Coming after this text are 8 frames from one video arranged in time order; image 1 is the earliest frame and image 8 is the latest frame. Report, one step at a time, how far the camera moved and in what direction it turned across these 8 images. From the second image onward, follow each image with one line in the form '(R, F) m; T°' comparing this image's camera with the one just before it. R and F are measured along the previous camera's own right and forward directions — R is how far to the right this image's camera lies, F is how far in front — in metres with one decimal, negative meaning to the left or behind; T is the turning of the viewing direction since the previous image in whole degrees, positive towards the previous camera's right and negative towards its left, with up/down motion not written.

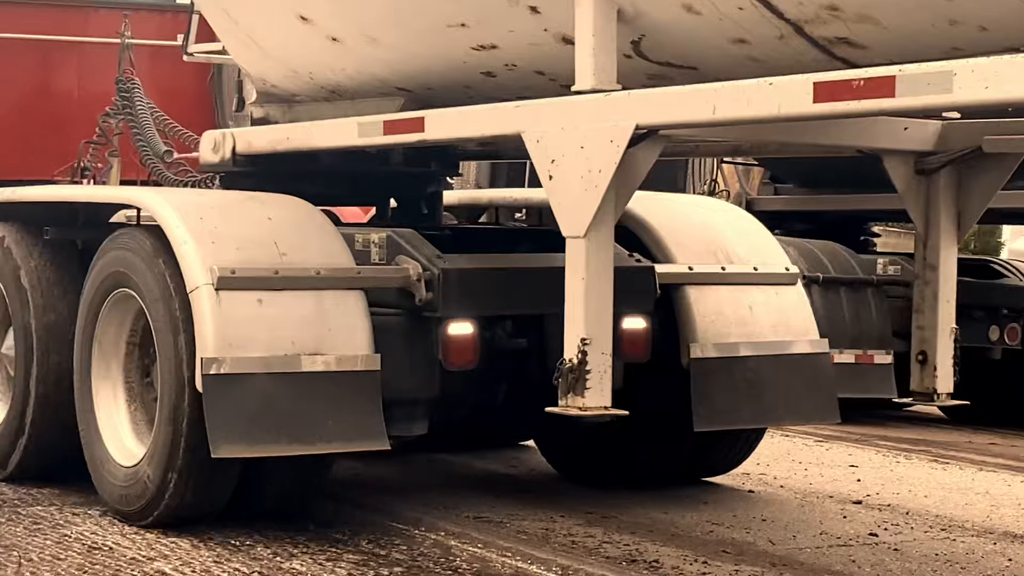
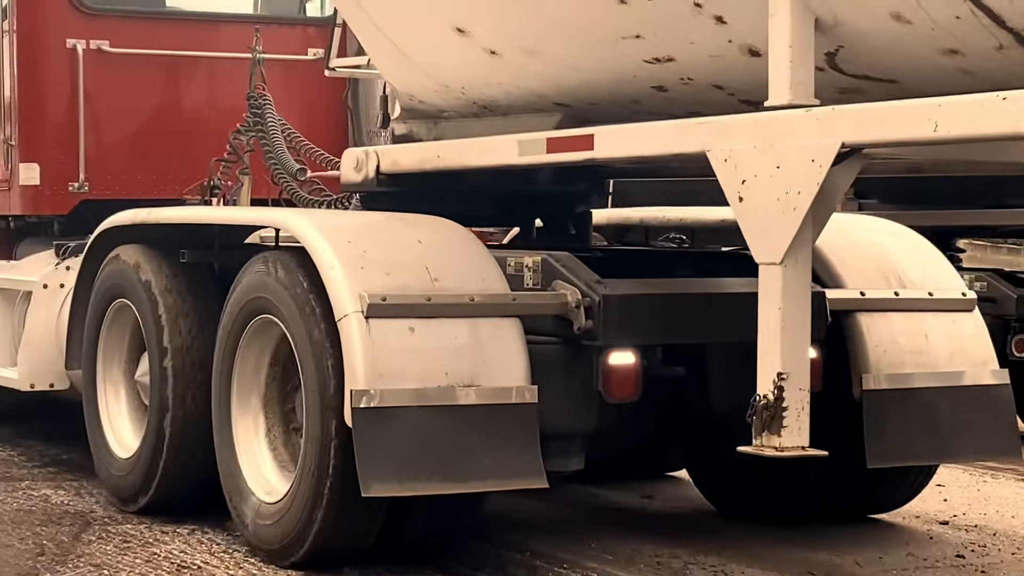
(-0.2, +0.3) m; -3°
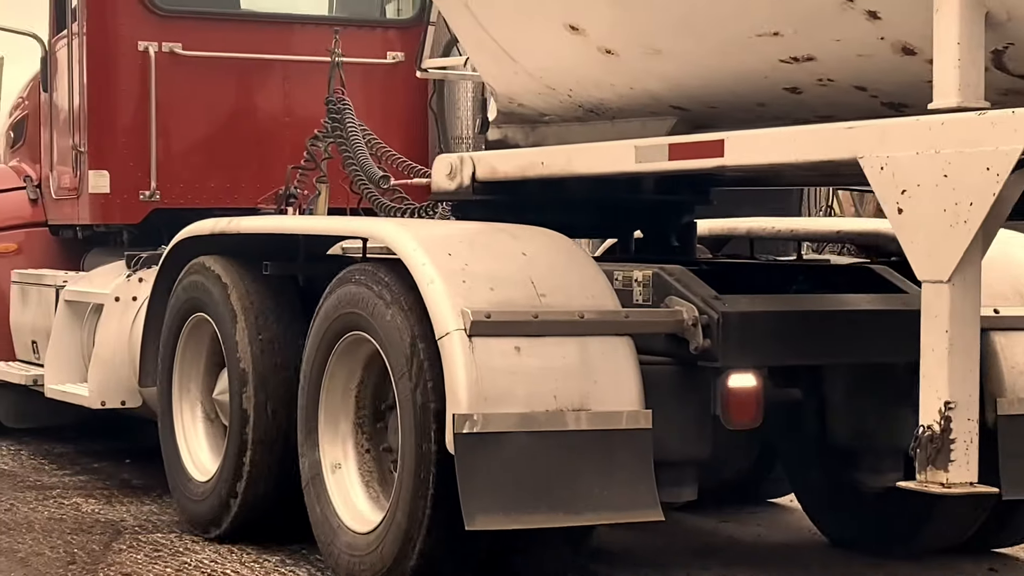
(-0.2, +0.3) m; -2°
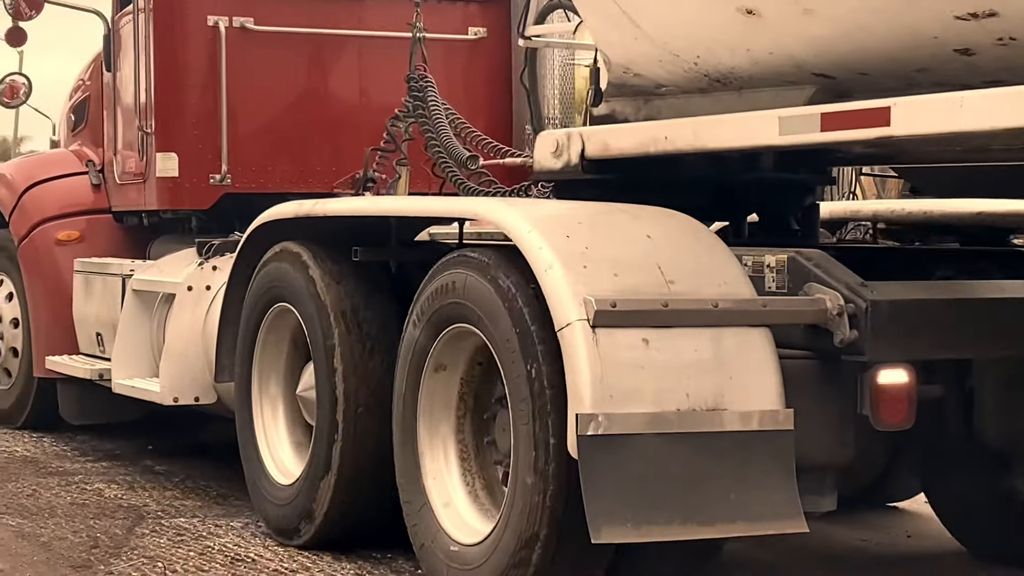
(-0.2, +0.4) m; -1°
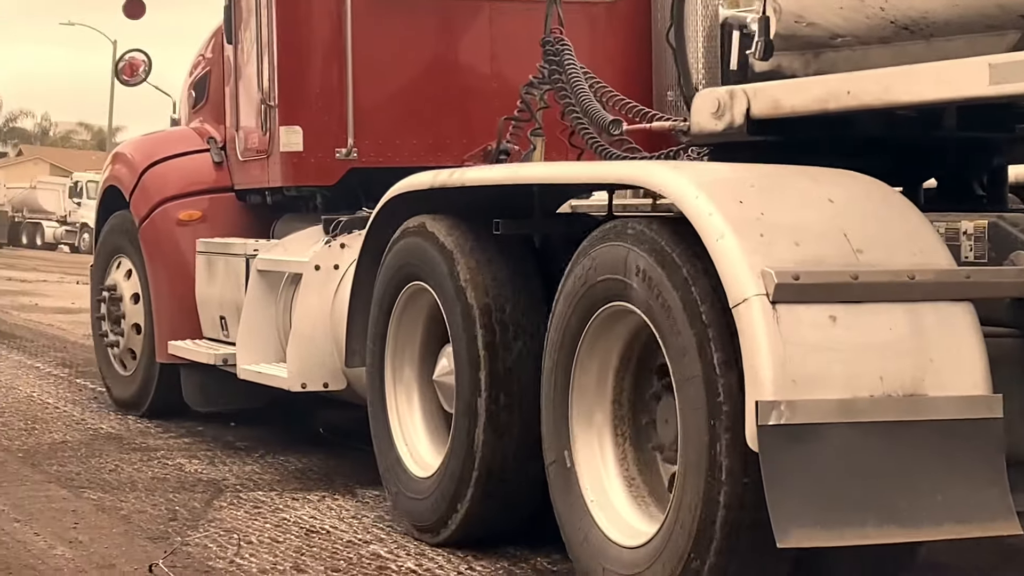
(-0.1, +0.4) m; -4°
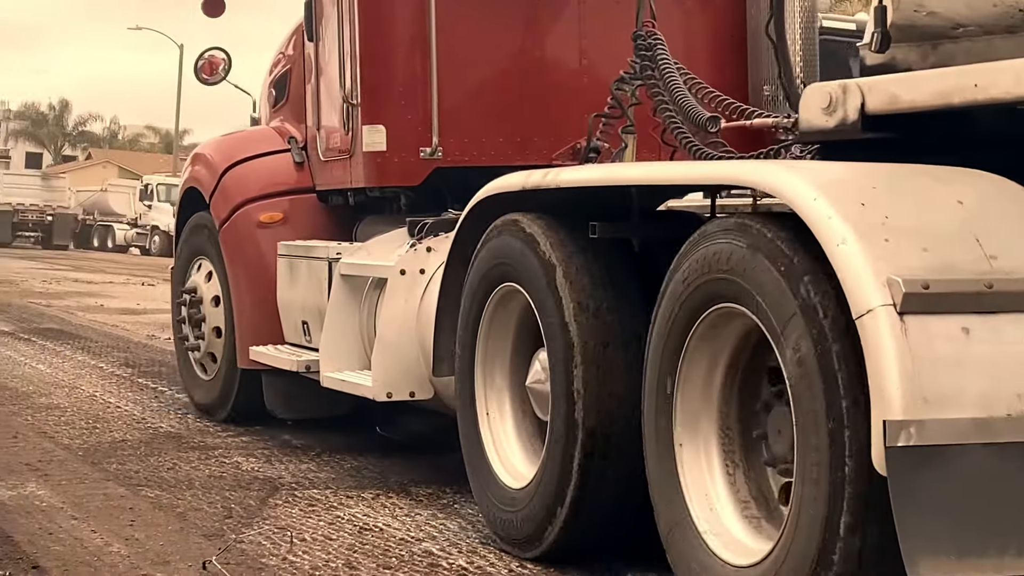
(-0.1, +0.2) m; -2°
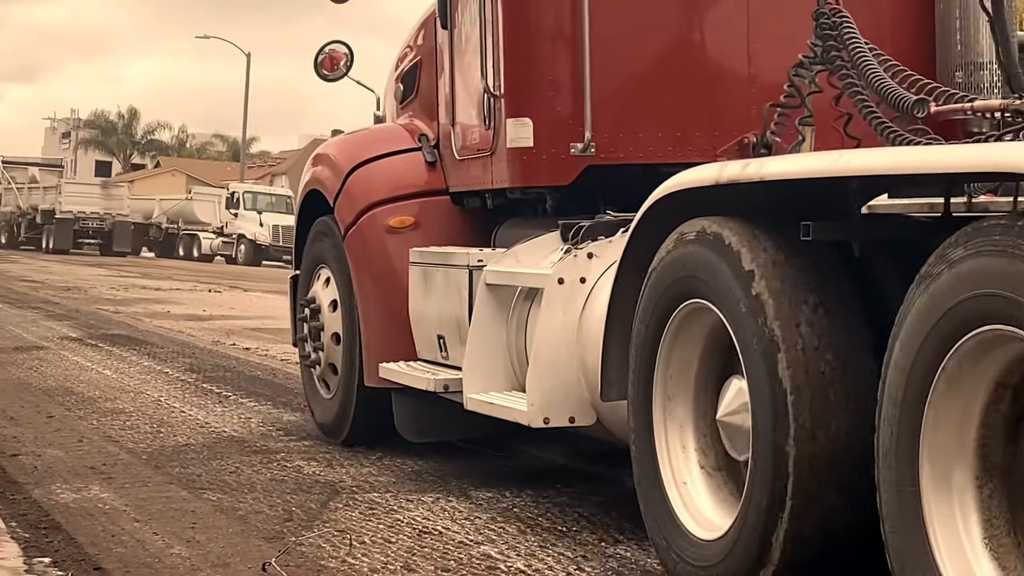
(-0.3, +0.5) m; -2°
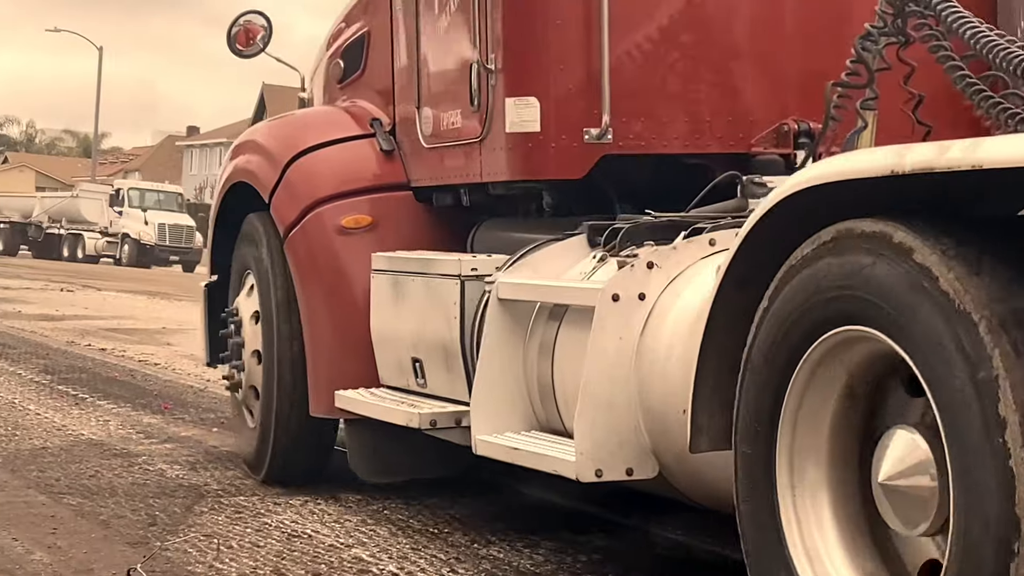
(-0.3, +0.8) m; +5°
